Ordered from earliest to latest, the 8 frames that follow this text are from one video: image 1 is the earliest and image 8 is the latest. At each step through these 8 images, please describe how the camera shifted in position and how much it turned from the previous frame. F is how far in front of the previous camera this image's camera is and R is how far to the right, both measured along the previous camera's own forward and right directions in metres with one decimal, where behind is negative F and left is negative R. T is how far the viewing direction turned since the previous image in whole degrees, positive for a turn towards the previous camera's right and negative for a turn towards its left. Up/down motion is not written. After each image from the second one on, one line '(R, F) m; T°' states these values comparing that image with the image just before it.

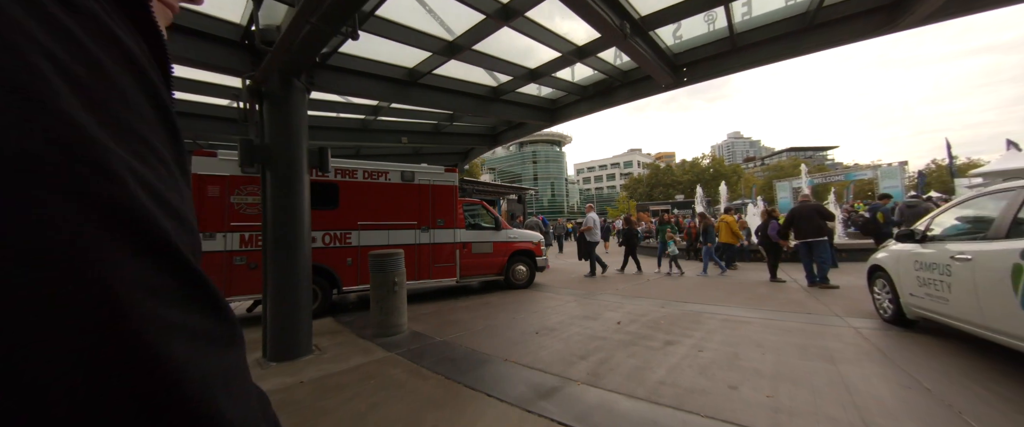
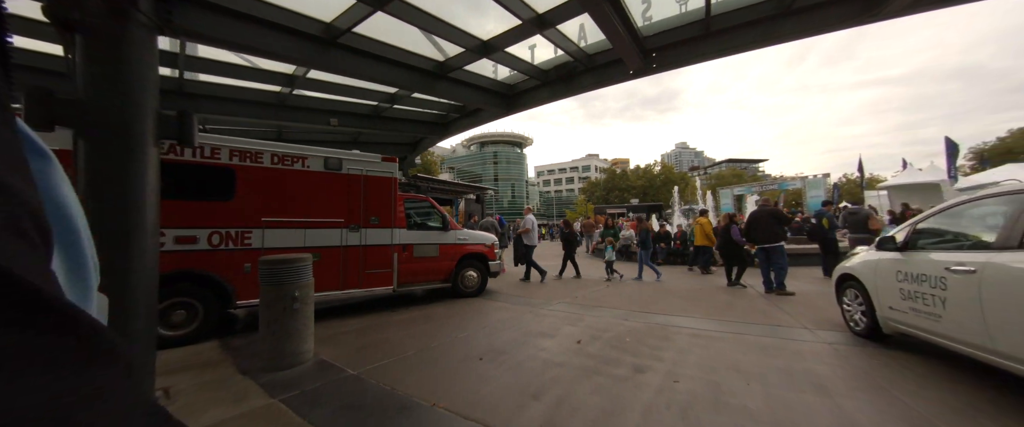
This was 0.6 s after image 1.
(+0.2, +0.9) m; +7°
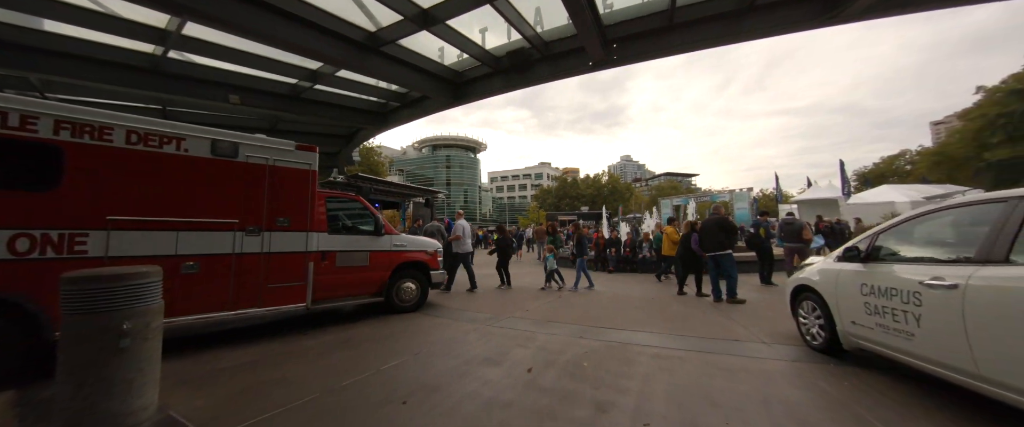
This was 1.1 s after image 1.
(+0.1, +0.7) m; +8°
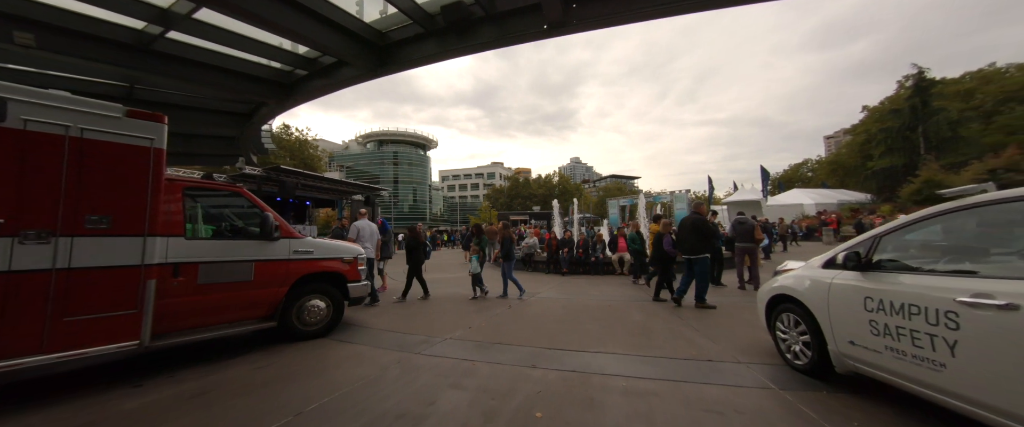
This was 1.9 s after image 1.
(+0.2, +1.0) m; +8°
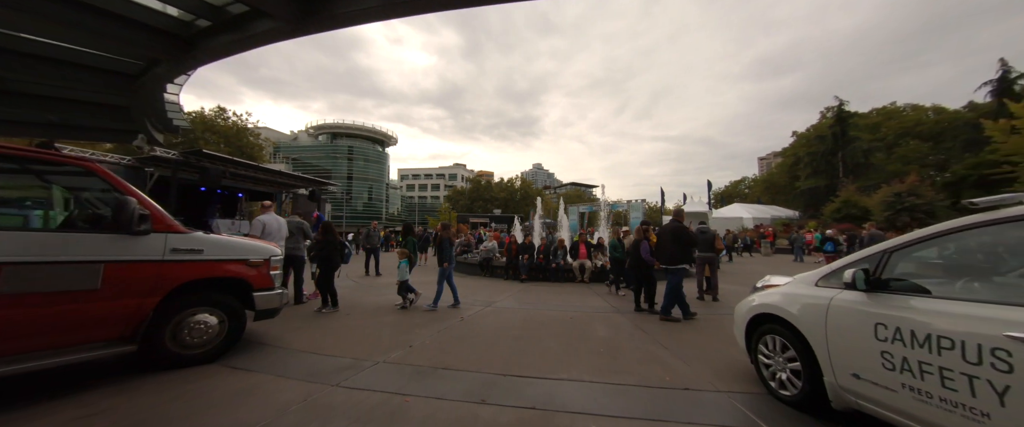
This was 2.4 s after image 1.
(+0.1, +0.7) m; +7°
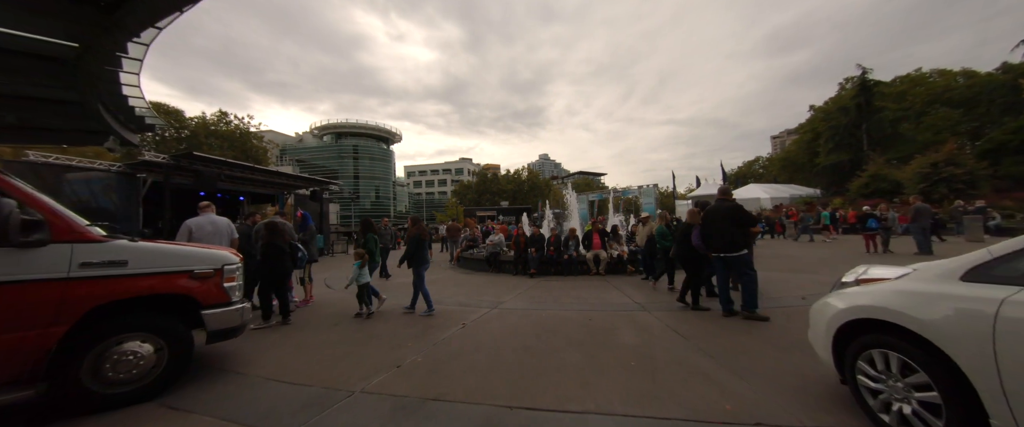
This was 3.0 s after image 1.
(+0.1, +0.9) m; -2°
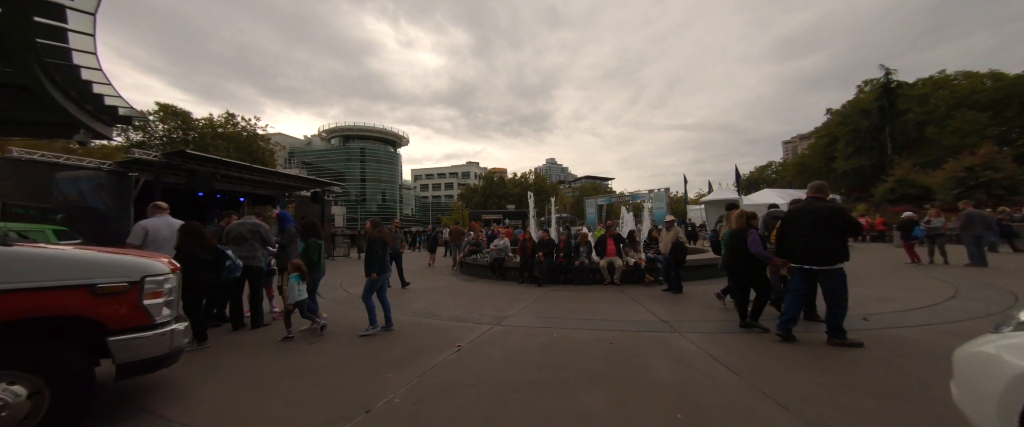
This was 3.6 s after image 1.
(0.0, +0.9) m; -1°
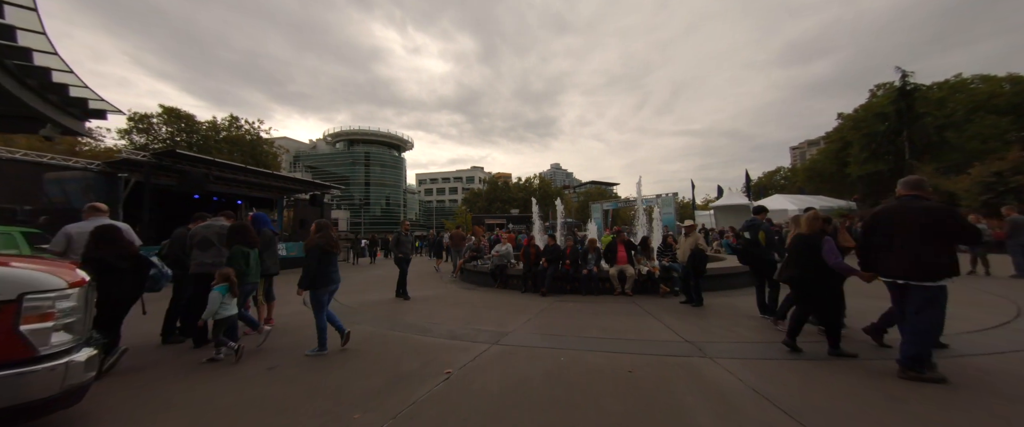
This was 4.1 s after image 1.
(0.0, +0.7) m; -1°
